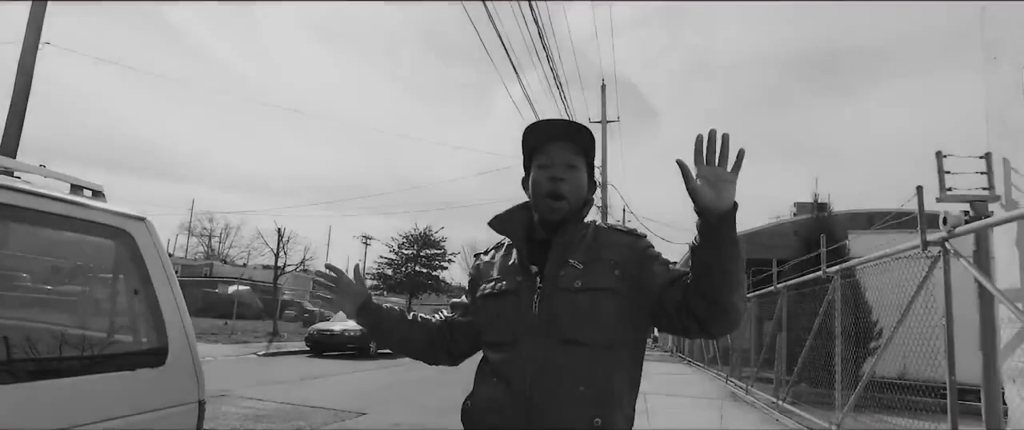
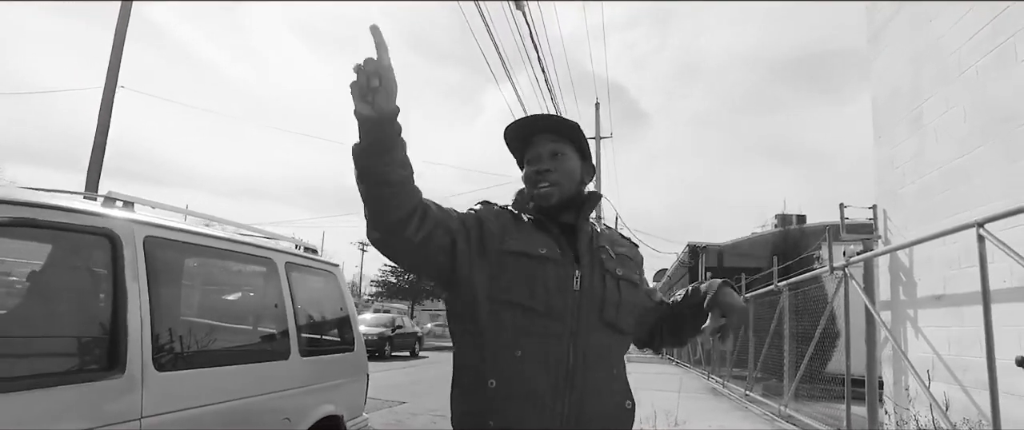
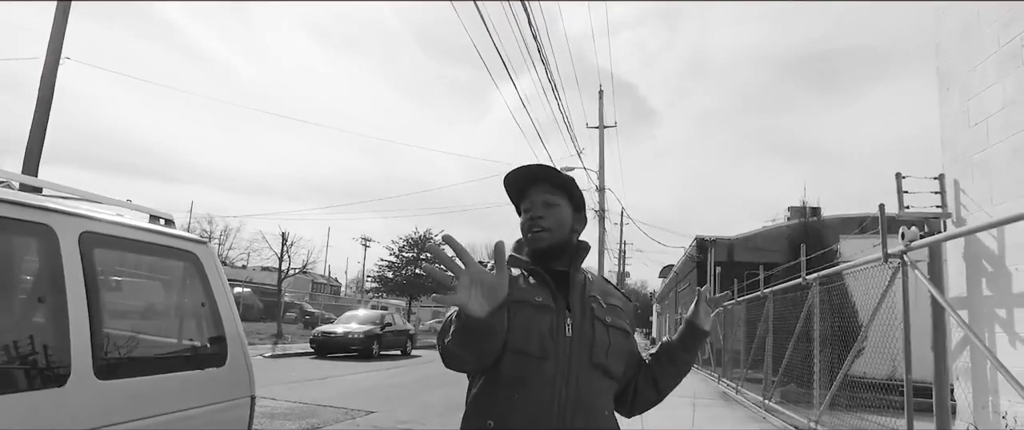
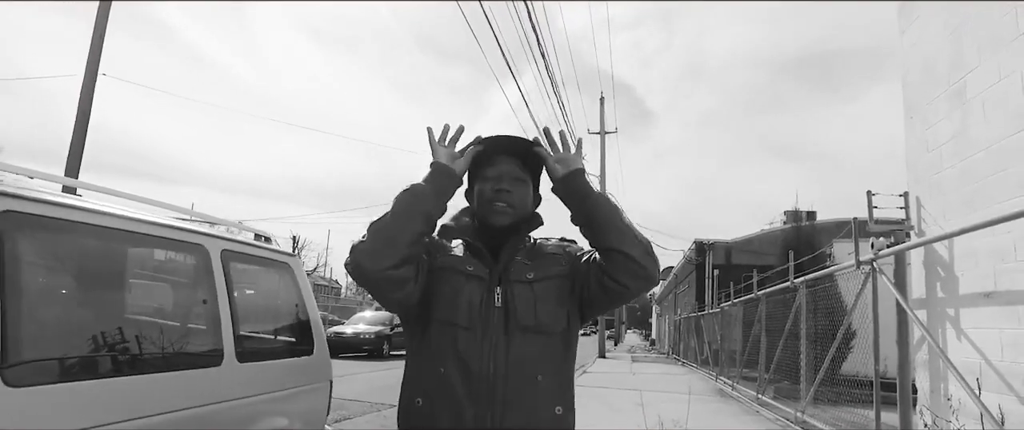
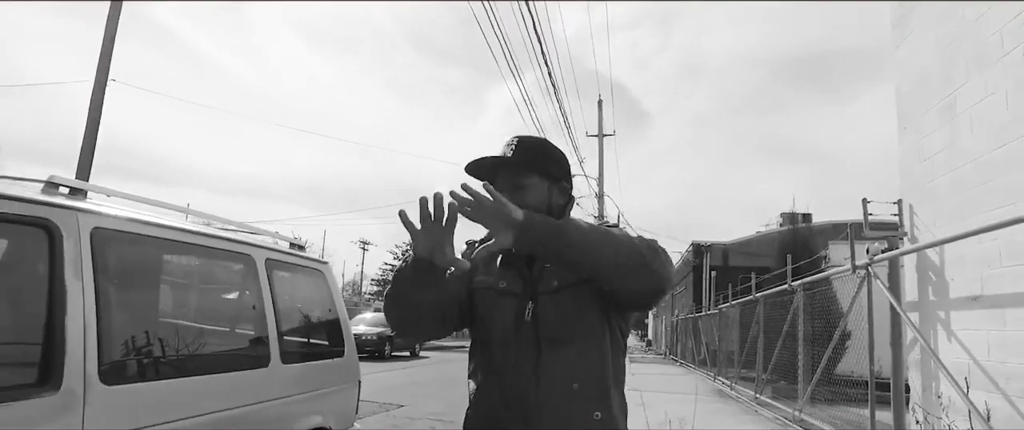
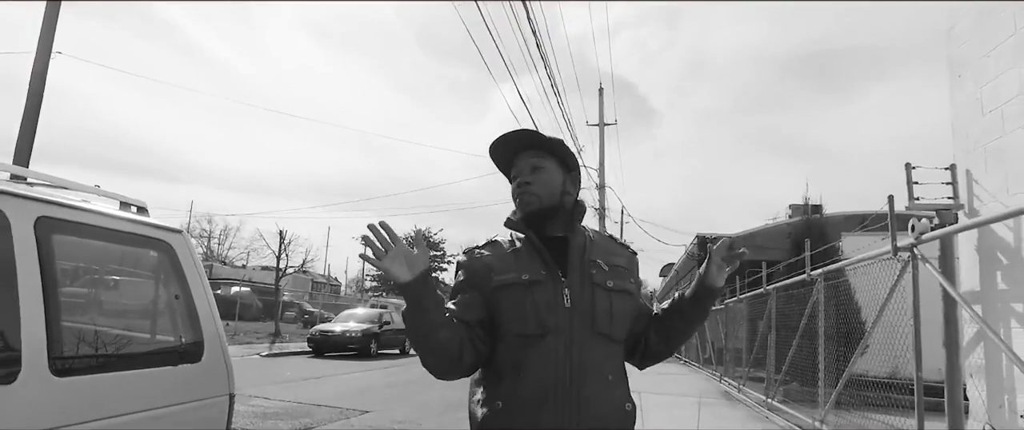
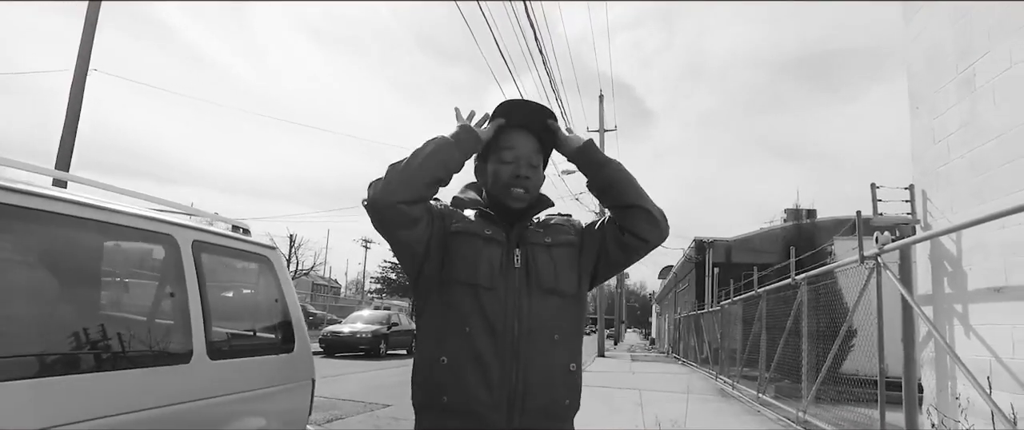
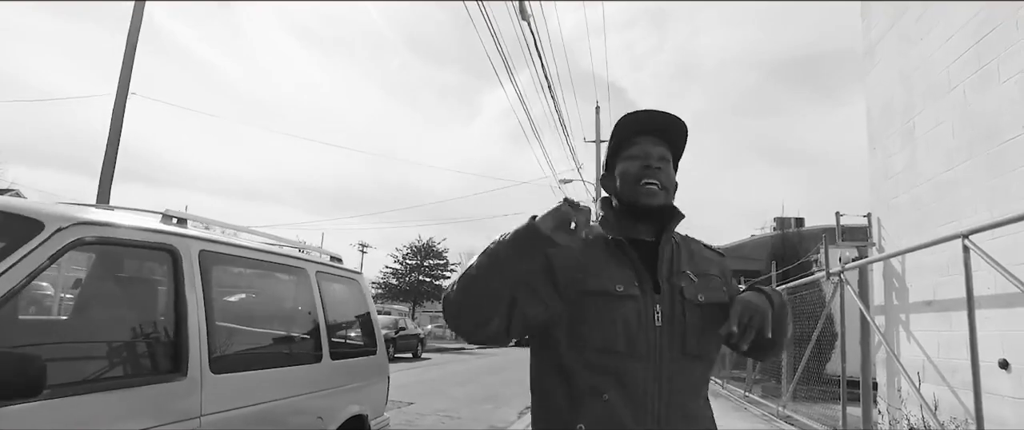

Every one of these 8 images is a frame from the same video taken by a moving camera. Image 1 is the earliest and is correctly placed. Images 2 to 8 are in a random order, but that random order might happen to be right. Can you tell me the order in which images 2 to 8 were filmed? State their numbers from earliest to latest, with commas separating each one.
6, 3, 7, 4, 5, 2, 8
